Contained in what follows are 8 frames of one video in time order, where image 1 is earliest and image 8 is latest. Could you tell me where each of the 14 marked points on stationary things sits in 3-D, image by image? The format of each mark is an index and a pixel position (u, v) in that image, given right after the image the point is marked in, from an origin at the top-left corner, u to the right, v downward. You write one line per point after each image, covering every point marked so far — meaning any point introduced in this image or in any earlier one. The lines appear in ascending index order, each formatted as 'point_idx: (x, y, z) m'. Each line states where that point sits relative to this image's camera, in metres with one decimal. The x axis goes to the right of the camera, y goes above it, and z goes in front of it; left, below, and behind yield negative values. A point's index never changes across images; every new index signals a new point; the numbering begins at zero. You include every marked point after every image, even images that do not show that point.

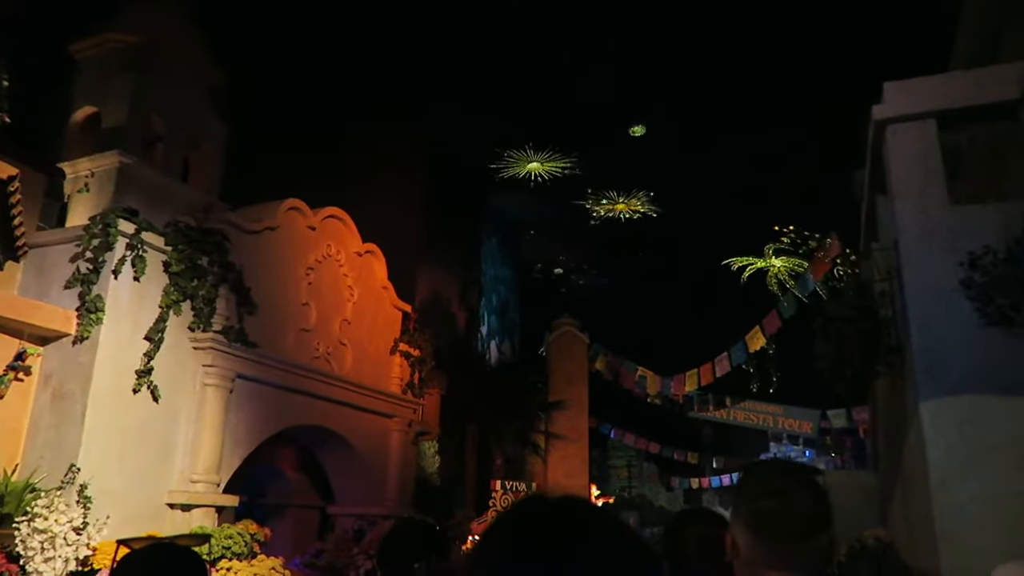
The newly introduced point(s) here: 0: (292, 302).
0: (-2.3, -0.2, +8.1) m
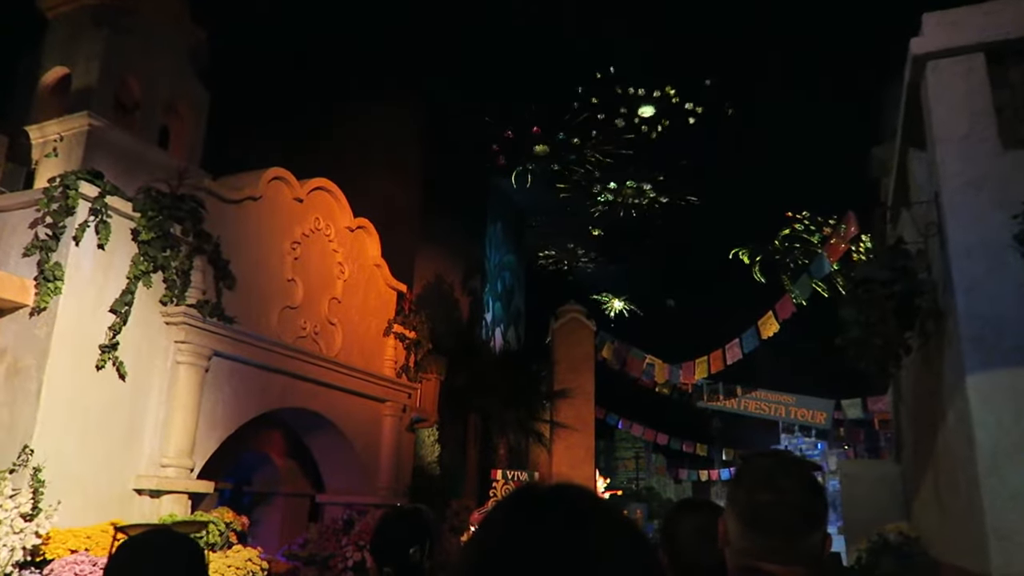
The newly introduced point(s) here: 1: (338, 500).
0: (-2.3, +0.1, +7.6) m
1: (-2.0, -2.4, +8.8) m
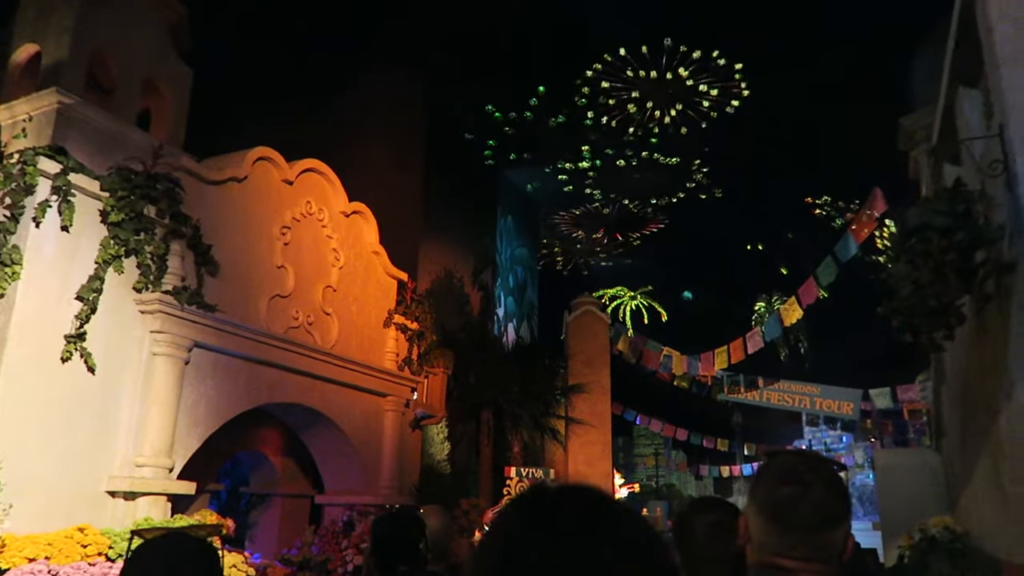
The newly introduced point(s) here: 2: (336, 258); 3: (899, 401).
0: (-2.3, +0.2, +7.1) m
1: (-1.9, -2.3, +8.3) m
2: (-1.8, +0.3, +8.1) m
3: (+7.4, -2.1, +15.0) m
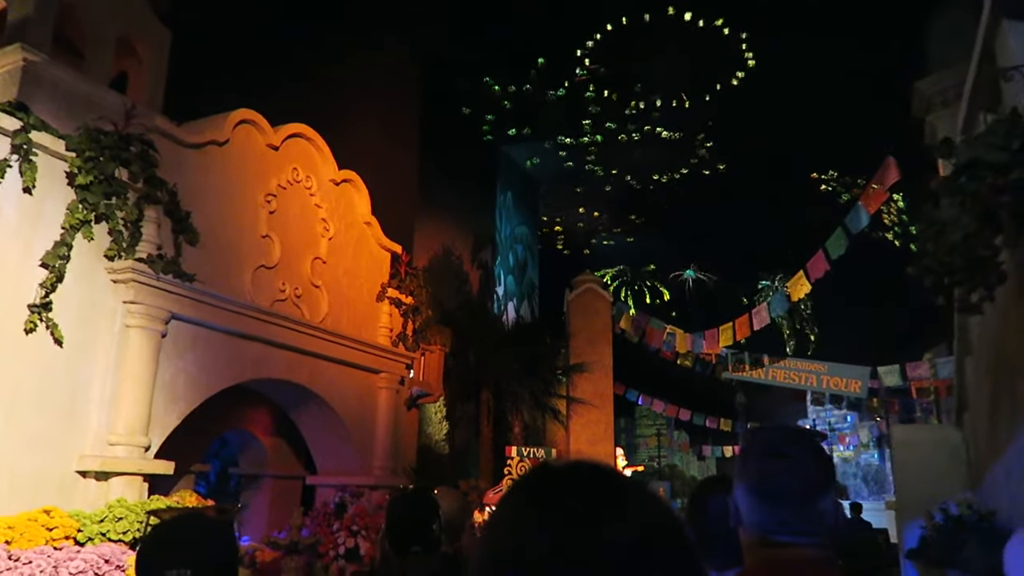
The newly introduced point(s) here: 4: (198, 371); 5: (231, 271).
0: (-2.3, +0.5, +6.8) m
1: (-1.9, -2.0, +8.0) m
2: (-1.9, +0.6, +7.7) m
3: (+7.4, -1.7, +14.6) m
4: (-2.4, -0.6, +6.1) m
5: (-2.3, +0.1, +6.5) m
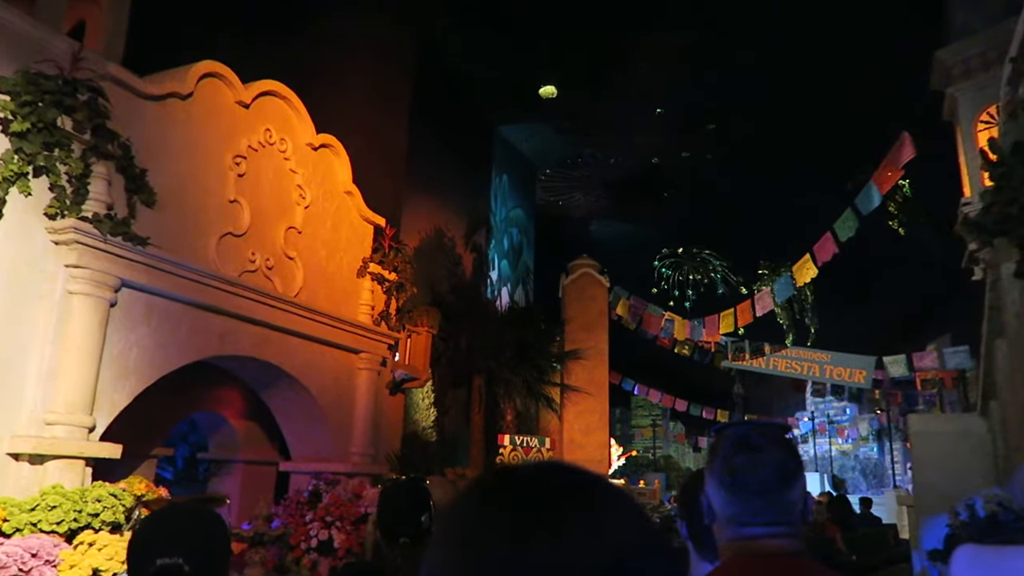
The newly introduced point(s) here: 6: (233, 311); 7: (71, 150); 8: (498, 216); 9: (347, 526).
0: (-2.4, +0.7, +6.2) m
1: (-2.0, -1.7, +7.4) m
2: (-1.9, +0.9, +7.2) m
3: (+7.3, -1.5, +14.1) m
4: (-2.5, -0.4, +5.5) m
5: (-2.4, +0.4, +6.0) m
6: (-2.2, -0.2, +6.2) m
7: (-2.8, +0.9, +5.0) m
8: (-0.3, +1.5, +15.9) m
9: (-1.4, -2.0, +6.7) m
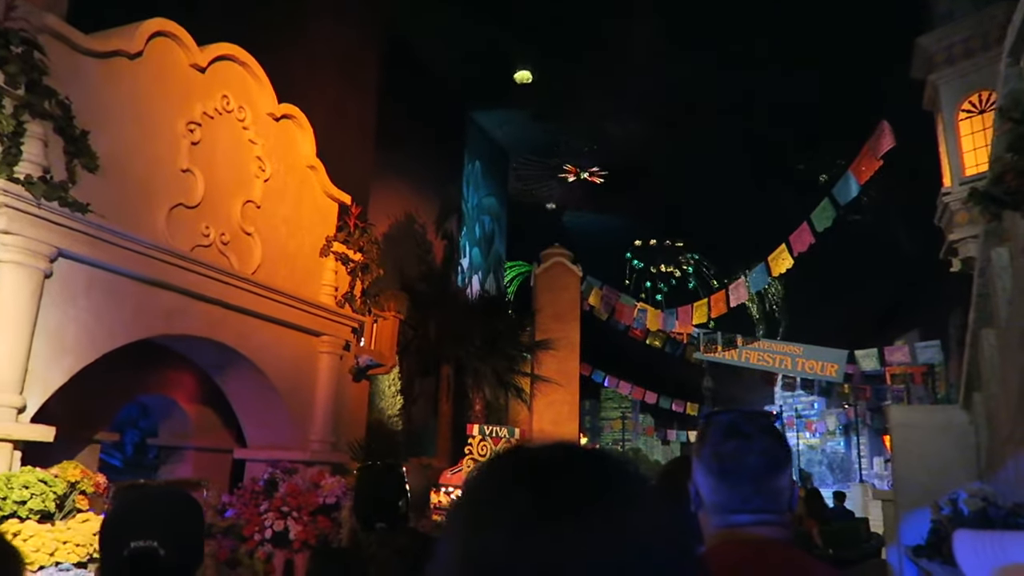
0: (-2.6, +0.9, +5.8) m
1: (-2.3, -1.5, +7.1) m
2: (-2.2, +1.0, +6.8) m
3: (+6.7, -1.3, +14.1) m
4: (-2.7, -0.2, +5.1) m
5: (-2.6, +0.6, +5.5) m
6: (-2.4, 0.0, +5.8) m
7: (-3.0, +1.1, +4.6) m
8: (-0.8, +1.7, +15.5) m
9: (-1.7, -1.9, +6.3) m
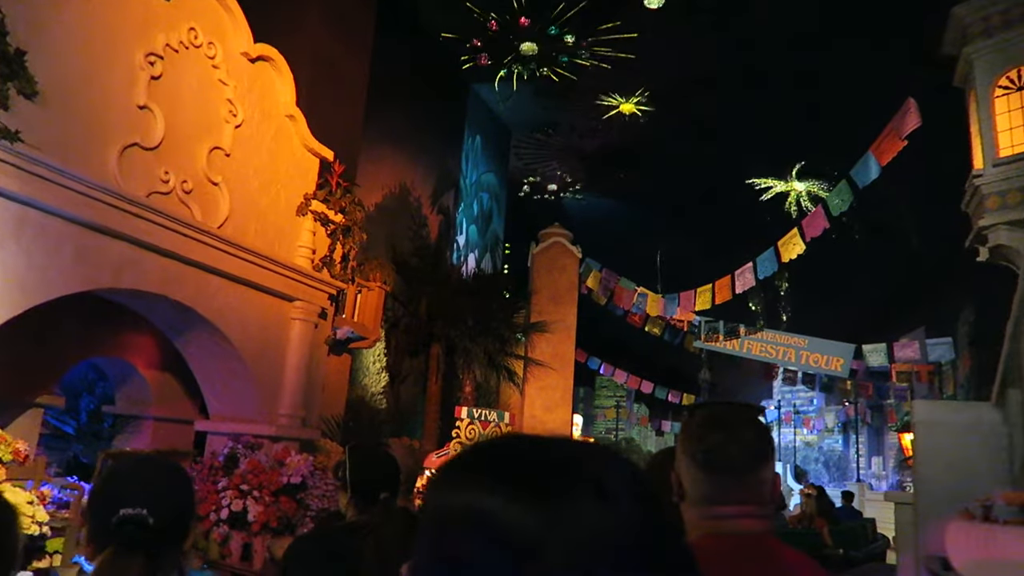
0: (-2.6, +1.2, +5.2) m
1: (-2.4, -1.2, +6.5) m
2: (-2.2, +1.4, +6.1) m
3: (+6.6, -1.2, +13.5) m
4: (-2.8, +0.1, +4.5) m
5: (-2.7, +0.9, +4.9) m
6: (-2.5, +0.3, +5.2) m
7: (-3.0, +1.4, +4.0) m
8: (-0.9, +2.2, +14.9) m
9: (-1.8, -1.5, +5.8) m
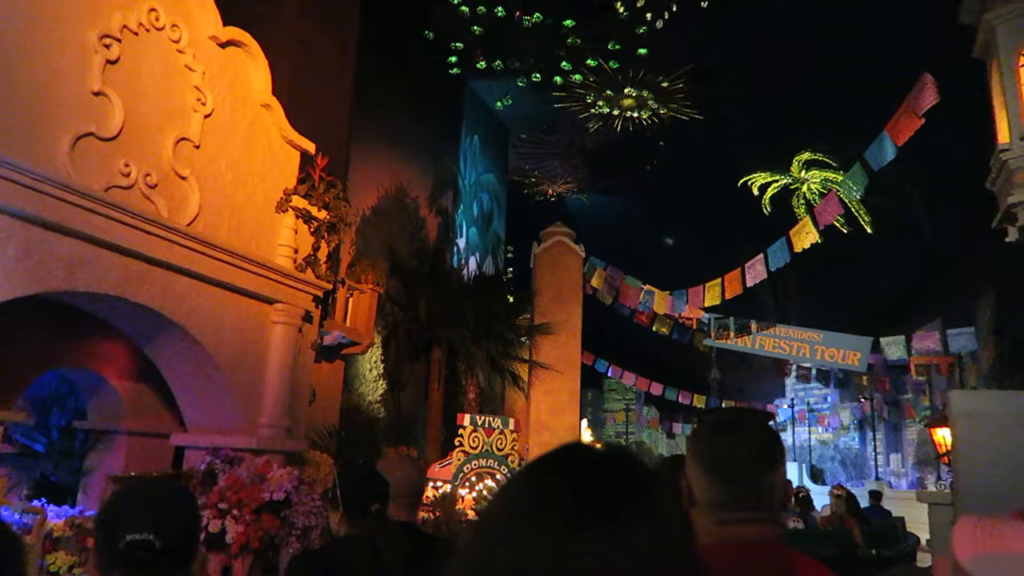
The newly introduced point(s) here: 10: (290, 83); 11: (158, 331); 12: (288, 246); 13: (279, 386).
0: (-2.7, +1.2, +4.7) m
1: (-2.4, -1.2, +6.0) m
2: (-2.3, +1.4, +5.7) m
3: (+6.7, -1.0, +13.0) m
4: (-2.9, +0.1, +4.0) m
5: (-2.7, +0.9, +4.5) m
6: (-2.5, +0.3, +4.7) m
7: (-3.1, +1.4, +3.5) m
8: (-0.9, +2.1, +14.4) m
9: (-1.8, -1.5, +5.3) m
10: (-2.3, +2.2, +8.3) m
11: (-2.5, -0.3, +5.6) m
12: (-1.9, +0.3, +6.5) m
13: (-1.9, -0.8, +6.4) m
